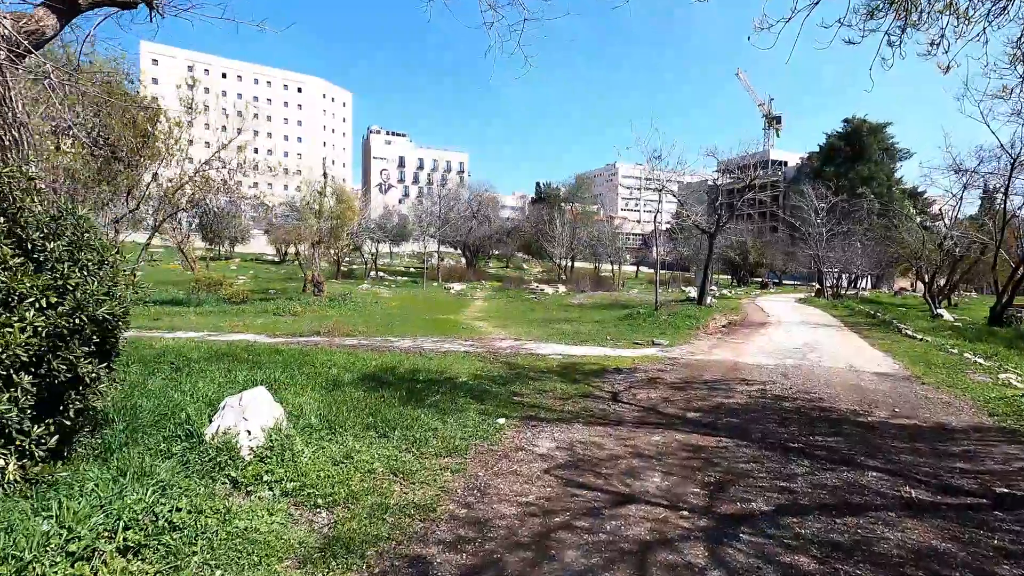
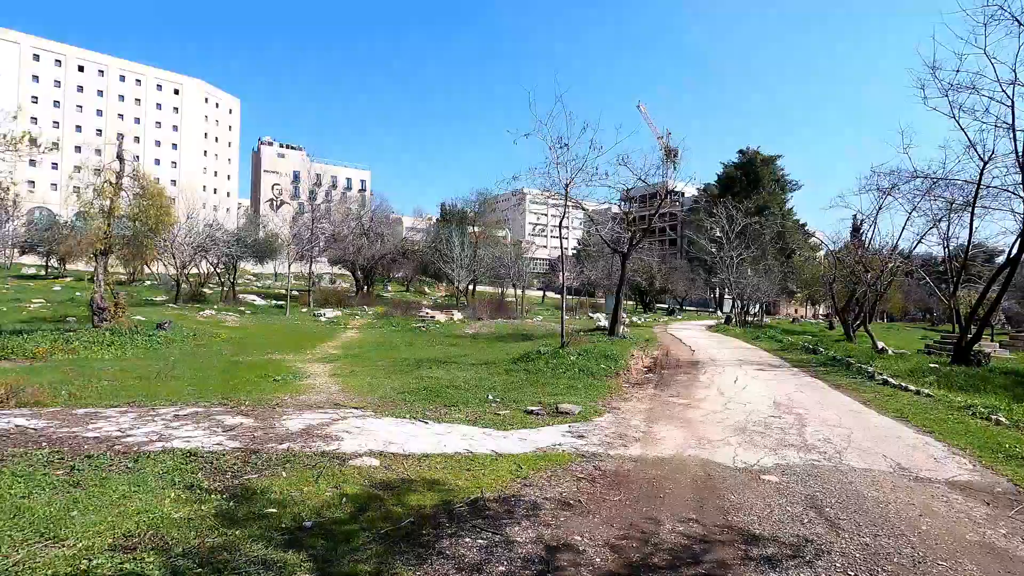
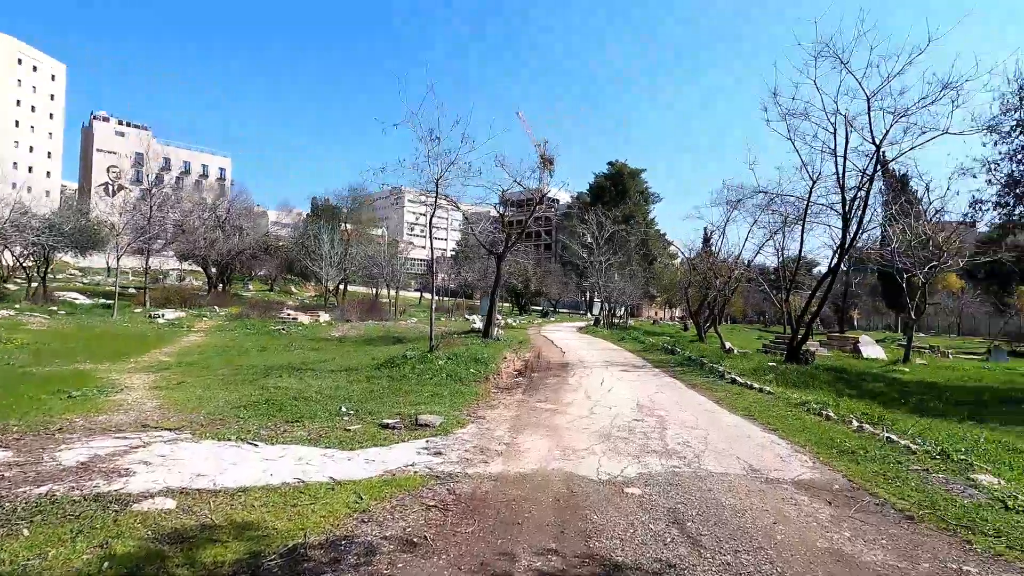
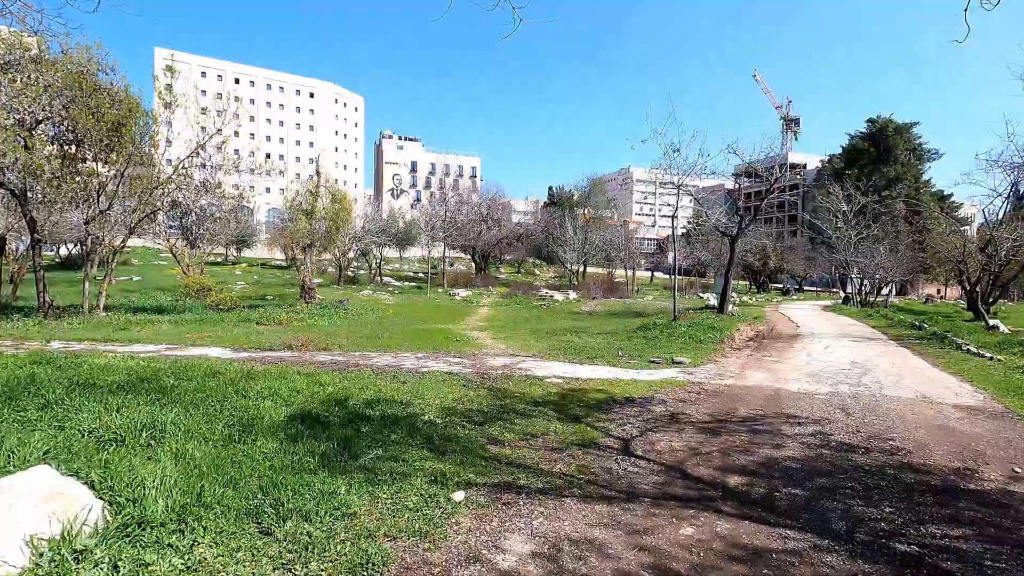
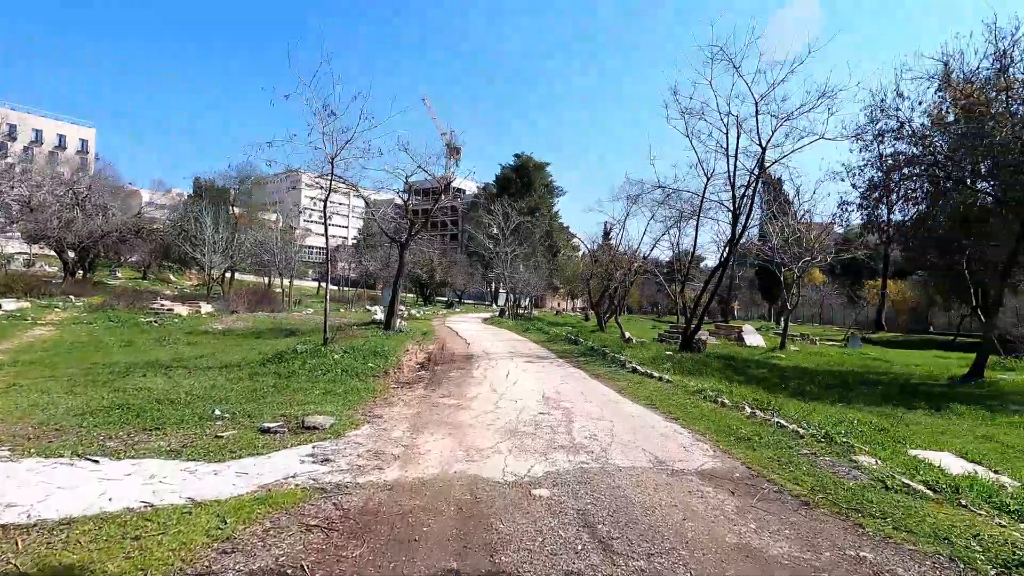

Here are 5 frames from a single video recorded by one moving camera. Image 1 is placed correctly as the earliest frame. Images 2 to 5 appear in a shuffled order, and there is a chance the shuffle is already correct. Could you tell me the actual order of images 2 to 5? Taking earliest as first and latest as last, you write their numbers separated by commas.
4, 2, 3, 5
